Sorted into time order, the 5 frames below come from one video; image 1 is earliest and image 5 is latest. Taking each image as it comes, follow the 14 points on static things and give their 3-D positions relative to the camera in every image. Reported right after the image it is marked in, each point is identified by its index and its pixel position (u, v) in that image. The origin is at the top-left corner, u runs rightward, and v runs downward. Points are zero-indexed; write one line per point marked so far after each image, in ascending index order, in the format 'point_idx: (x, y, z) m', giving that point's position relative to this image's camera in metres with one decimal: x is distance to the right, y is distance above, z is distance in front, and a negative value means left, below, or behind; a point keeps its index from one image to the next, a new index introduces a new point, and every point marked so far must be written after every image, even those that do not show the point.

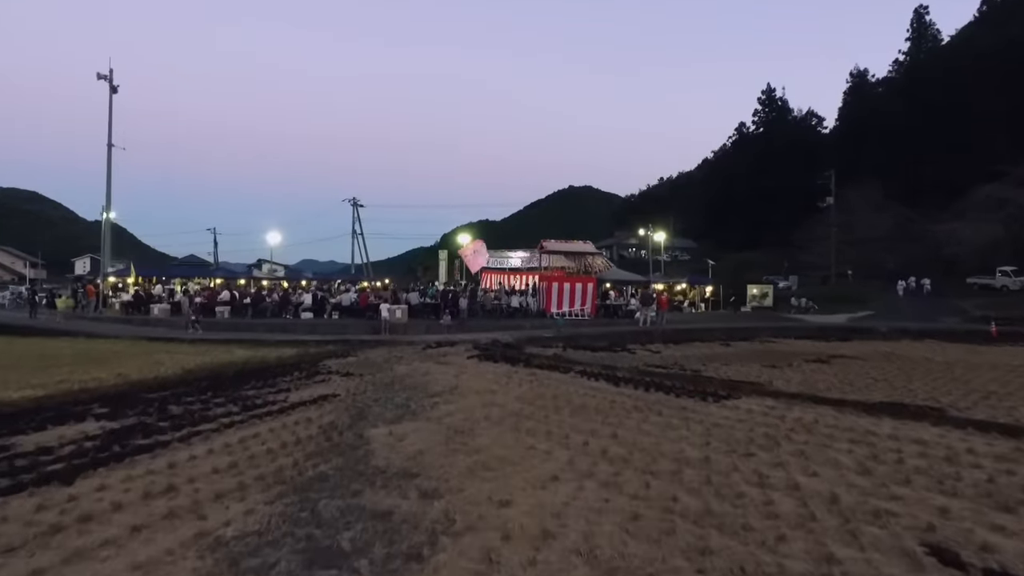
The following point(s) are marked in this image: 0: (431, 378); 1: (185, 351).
0: (-1.0, -1.1, +12.7) m
1: (-5.6, -1.1, +17.9) m
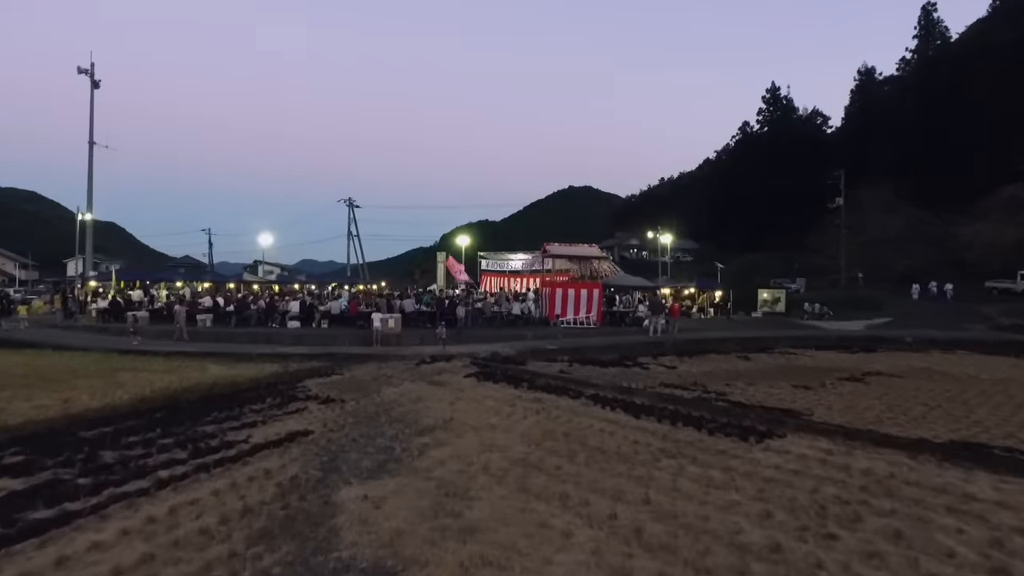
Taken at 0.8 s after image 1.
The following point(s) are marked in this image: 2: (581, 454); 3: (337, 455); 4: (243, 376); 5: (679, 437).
0: (-0.9, -1.3, +11.1) m
1: (-5.6, -1.2, +16.2) m
2: (+0.5, -1.3, +8.1) m
3: (-1.3, -1.3, +8.0) m
4: (-3.8, -1.2, +14.8) m
5: (+1.4, -1.3, +9.0) m
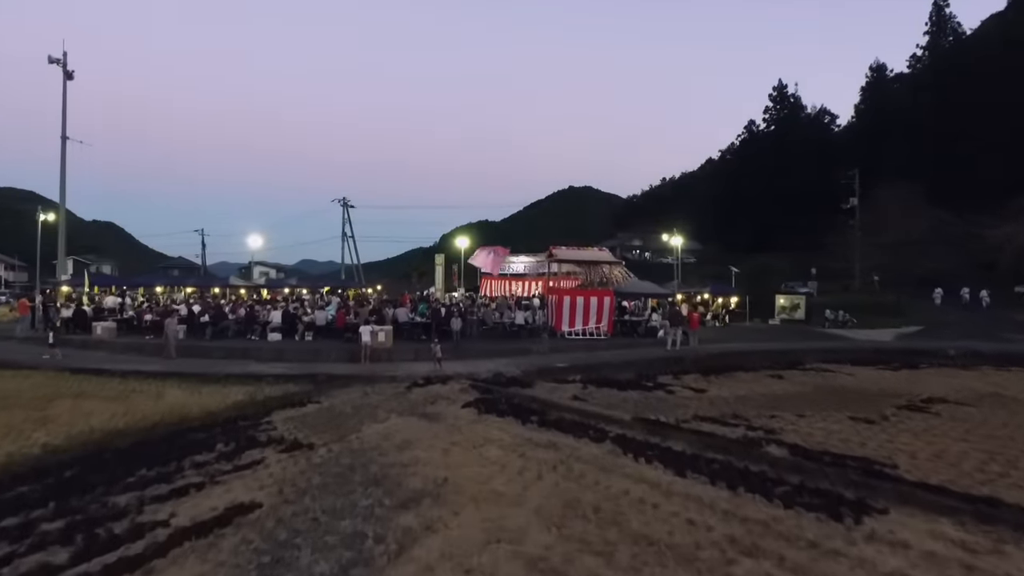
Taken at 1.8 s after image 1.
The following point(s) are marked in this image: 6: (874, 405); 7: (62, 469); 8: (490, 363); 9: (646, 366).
0: (-0.9, -1.4, +8.9) m
1: (-5.5, -1.4, +14.0) m
2: (+0.6, -1.5, +5.8) m
3: (-1.3, -1.5, +5.8) m
4: (-3.7, -1.4, +12.5) m
5: (+1.5, -1.5, +6.8) m
6: (+4.7, -1.5, +13.7) m
7: (-3.4, -1.4, +8.0) m
8: (-0.4, -1.3, +18.5) m
9: (+2.5, -1.4, +19.4) m
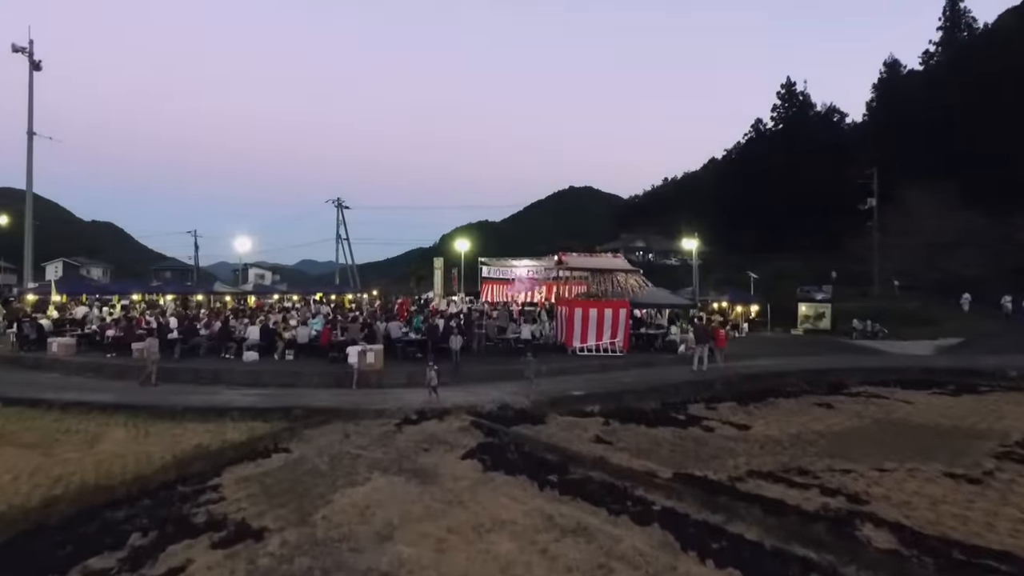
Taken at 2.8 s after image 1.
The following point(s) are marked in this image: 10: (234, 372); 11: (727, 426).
0: (-0.7, -1.7, +6.4) m
1: (-5.4, -1.6, +11.5) m
2: (+0.7, -1.7, +3.4) m
3: (-1.1, -1.7, +3.3) m
4: (-3.6, -1.6, +10.1) m
5: (+1.6, -1.7, +4.3) m
6: (+4.9, -1.8, +11.3) m
7: (-3.3, -1.6, +5.6) m
8: (-0.3, -1.6, +16.1) m
9: (+2.6, -1.7, +17.0) m
10: (-4.7, -1.4, +17.7) m
11: (+2.8, -1.8, +13.8) m
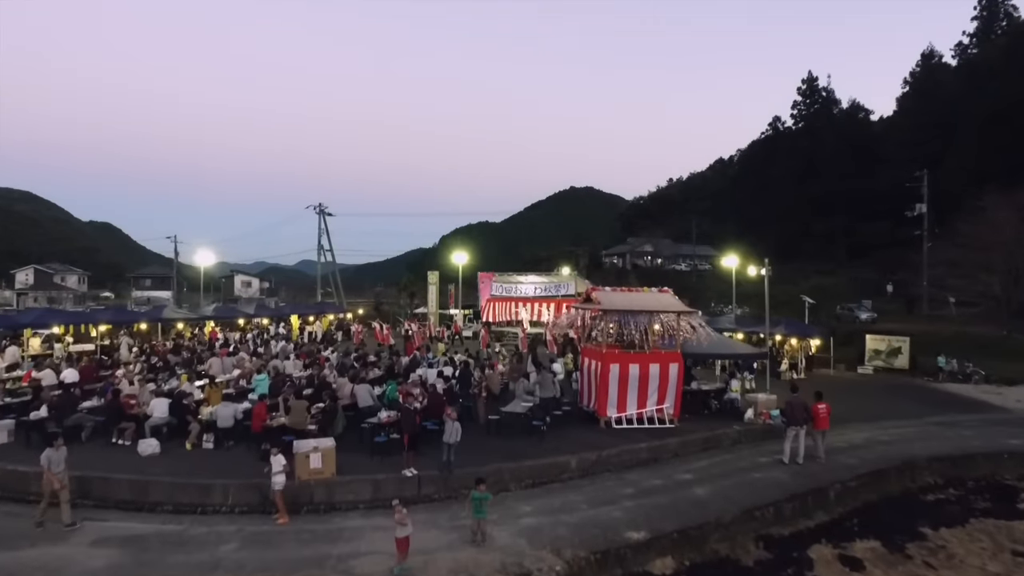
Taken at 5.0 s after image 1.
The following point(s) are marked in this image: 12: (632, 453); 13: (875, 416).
0: (-0.6, -2.4, +0.5) m
1: (-5.2, -2.4, +5.6) m
2: (+0.9, -2.5, -2.6) m
3: (-0.9, -2.4, -2.6) m
4: (-3.4, -2.4, +4.1) m
5: (+1.8, -2.5, -1.6) m
6: (+5.0, -2.5, +5.3) m
7: (-3.1, -2.4, -0.4) m
8: (-0.1, -2.3, +10.1) m
9: (+2.8, -2.4, +11.0) m
10: (-4.5, -2.2, +11.8) m
11: (+3.0, -2.5, +7.8) m
12: (+1.7, -2.2, +14.3) m
13: (+6.6, -2.3, +19.1) m
